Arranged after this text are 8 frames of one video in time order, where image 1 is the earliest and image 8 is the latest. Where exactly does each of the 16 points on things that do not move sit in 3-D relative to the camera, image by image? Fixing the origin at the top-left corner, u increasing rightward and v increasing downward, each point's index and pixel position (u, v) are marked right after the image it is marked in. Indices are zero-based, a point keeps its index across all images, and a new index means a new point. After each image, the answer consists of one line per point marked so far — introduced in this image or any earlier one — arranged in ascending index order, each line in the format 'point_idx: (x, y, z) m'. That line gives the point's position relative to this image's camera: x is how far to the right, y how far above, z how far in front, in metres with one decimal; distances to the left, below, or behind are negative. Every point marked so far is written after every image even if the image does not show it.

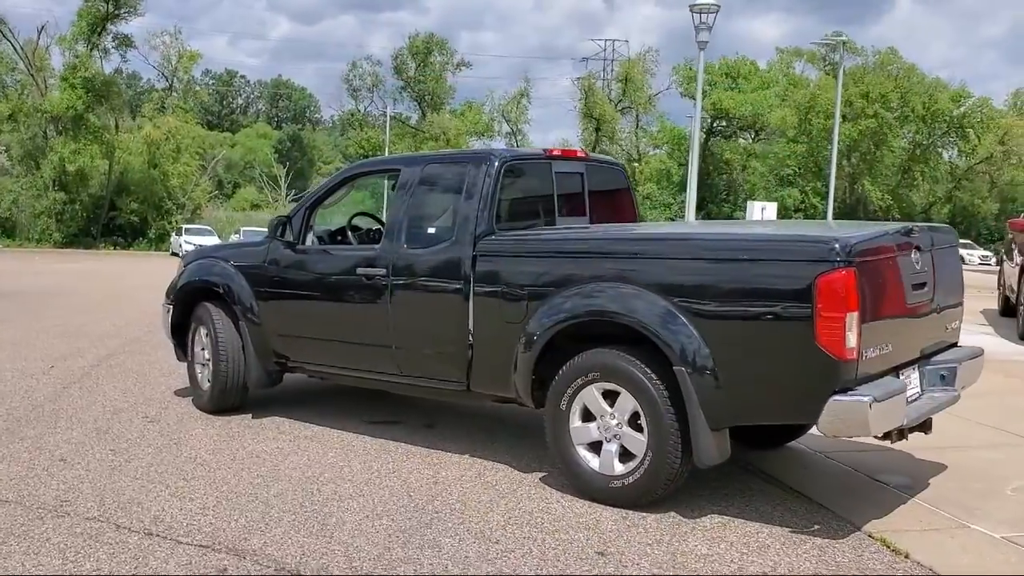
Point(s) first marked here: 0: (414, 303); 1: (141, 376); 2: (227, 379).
0: (-0.6, -0.1, +5.7) m
1: (-3.1, -0.7, +8.3) m
2: (-1.9, -0.6, +6.7) m
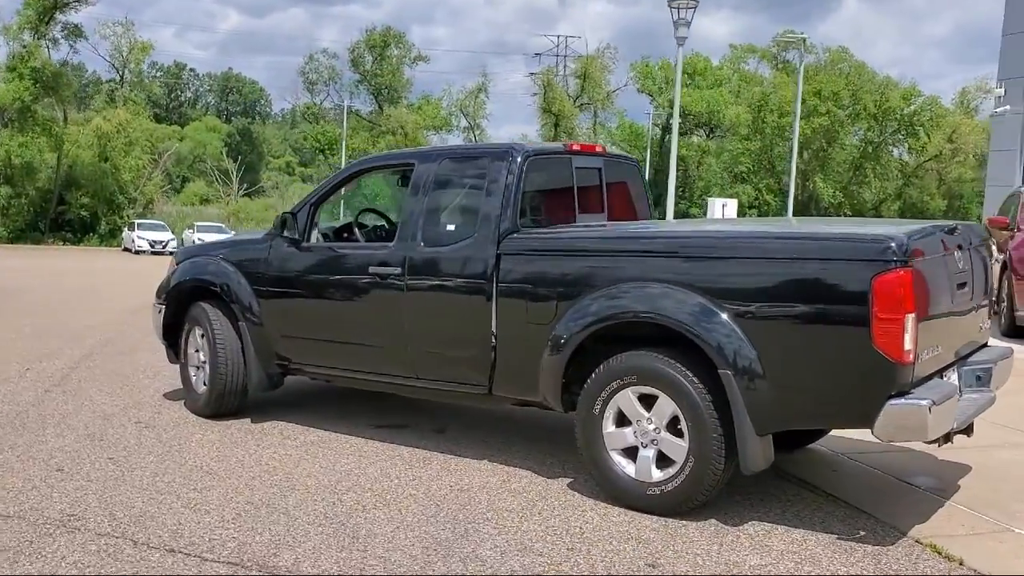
0: (-0.4, -0.1, +5.5) m
1: (-3.1, -0.7, +8.0) m
2: (-1.8, -0.6, +6.4) m
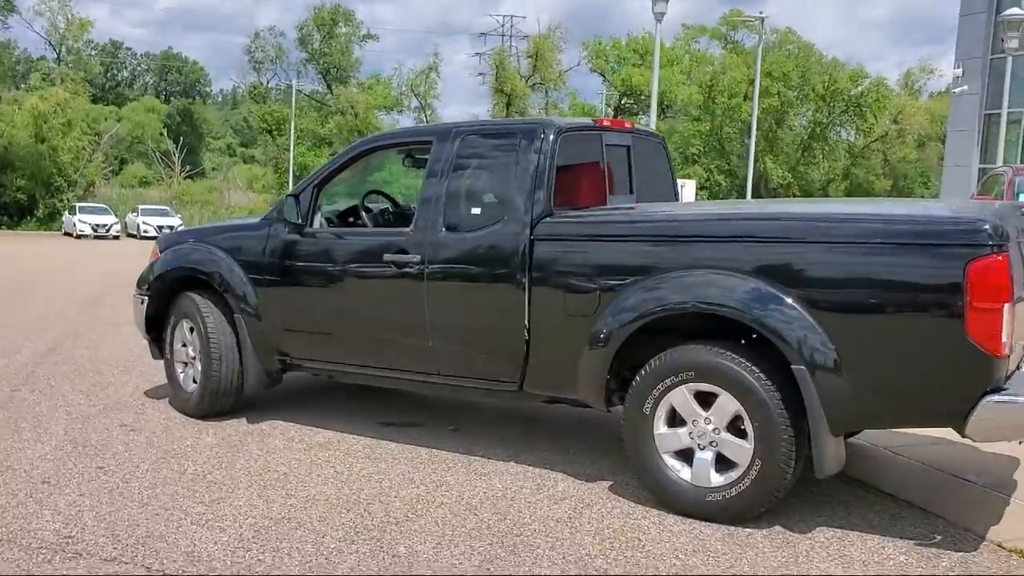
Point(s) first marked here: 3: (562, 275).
0: (-0.3, 0.0, +5.0) m
1: (-3.0, -0.6, +7.4) m
2: (-1.7, -0.6, +5.9) m
3: (+0.2, +0.1, +4.7) m
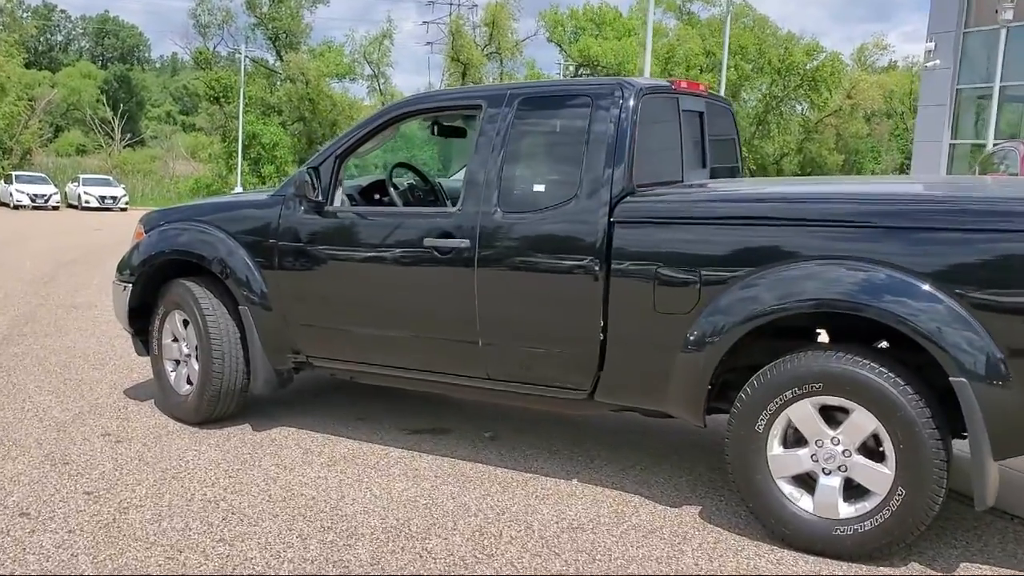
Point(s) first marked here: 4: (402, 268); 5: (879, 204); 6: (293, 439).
0: (0.0, 0.0, +4.3) m
1: (-2.9, -0.5, +6.5) m
2: (-1.5, -0.5, +5.1) m
3: (+0.5, +0.1, +4.0) m
4: (-0.5, +0.1, +4.6) m
5: (+1.3, +0.3, +3.6) m
6: (-1.1, -0.8, +5.0) m
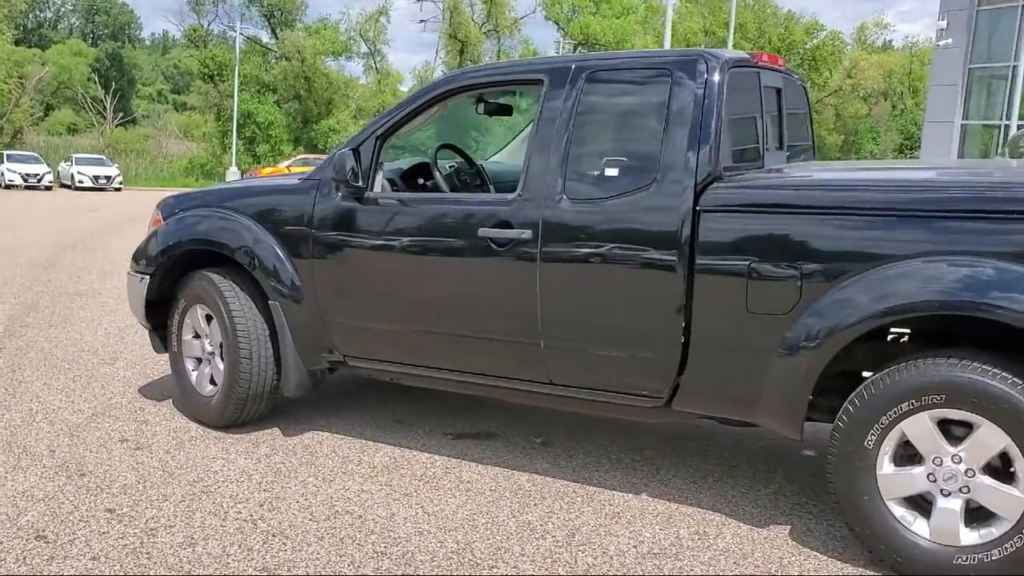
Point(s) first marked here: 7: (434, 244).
0: (+0.3, 0.0, +3.9) m
1: (-2.6, -0.5, +6.1) m
2: (-1.2, -0.5, +4.7) m
3: (+0.8, +0.1, +3.6) m
4: (-0.2, +0.1, +4.2) m
5: (+1.6, +0.3, +3.2) m
6: (-0.8, -0.7, +4.6) m
7: (-0.3, +0.2, +4.2) m
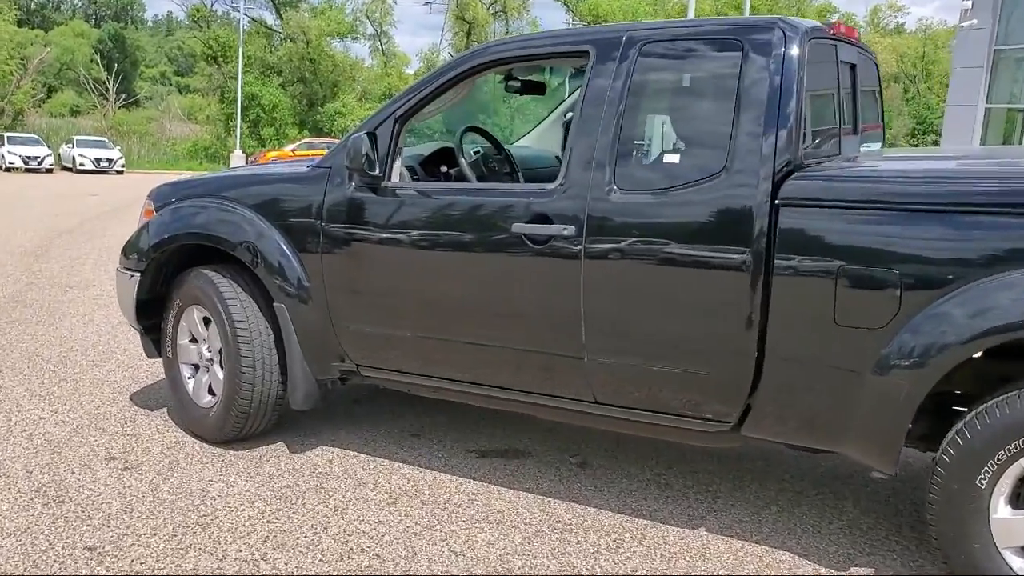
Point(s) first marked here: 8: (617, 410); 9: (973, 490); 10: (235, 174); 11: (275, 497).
0: (+0.4, 0.0, +3.3) m
1: (-2.5, -0.4, +5.6) m
2: (-1.1, -0.5, +4.2) m
3: (+0.9, +0.1, +3.0) m
4: (-0.1, +0.1, +3.6) m
5: (+1.7, +0.3, +2.6) m
6: (-0.7, -0.7, +4.1) m
7: (-0.2, +0.2, +3.7) m
8: (+0.4, -0.4, +3.5) m
9: (+1.3, -0.6, +2.9) m
10: (-1.2, +0.5, +4.4) m
11: (-0.9, -0.8, +3.8) m
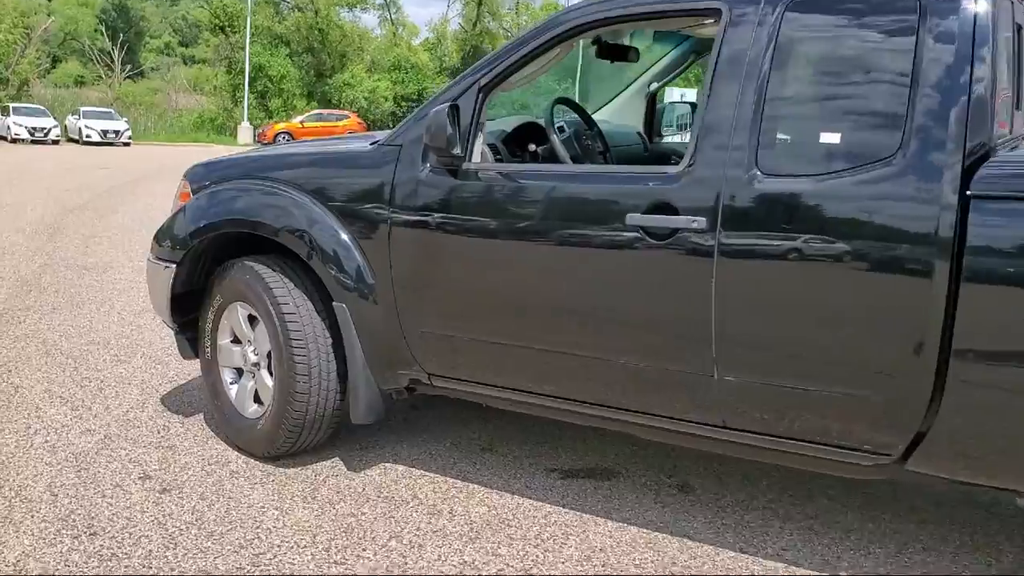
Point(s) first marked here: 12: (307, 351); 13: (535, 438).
0: (+0.7, 0.0, +2.8) m
1: (-2.2, -0.4, +5.1) m
2: (-0.7, -0.4, +3.6) m
3: (+1.3, +0.1, +2.5) m
4: (+0.2, +0.1, +3.1) m
5: (+2.0, +0.2, +2.1) m
6: (-0.4, -0.7, +3.6) m
7: (+0.2, +0.2, +3.1) m
8: (+0.7, -0.4, +3.0) m
9: (+1.6, -0.6, +2.3) m
10: (-0.9, +0.5, +3.8) m
11: (-0.6, -0.8, +3.3) m
12: (-0.7, -0.2, +3.6) m
13: (+0.1, -0.6, +4.1) m
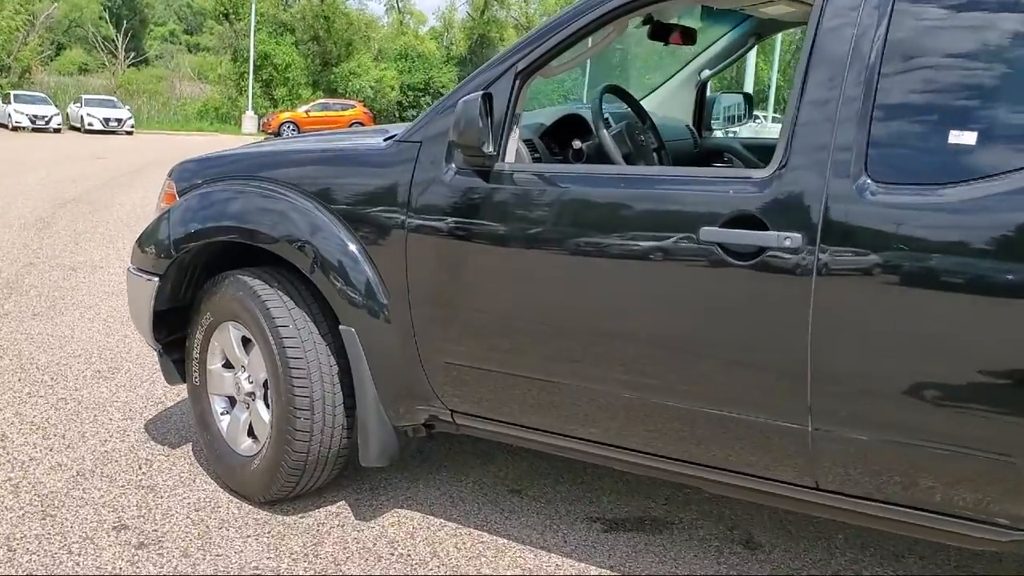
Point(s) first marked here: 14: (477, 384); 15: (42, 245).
0: (+0.8, -0.1, +2.3) m
1: (-2.0, -0.4, +4.6) m
2: (-0.6, -0.5, +3.1) m
3: (+1.4, 0.0, +1.9) m
4: (+0.3, 0.0, +2.6) m
5: (+2.2, +0.1, +1.5) m
6: (-0.3, -0.8, +3.0) m
7: (+0.3, +0.1, +2.6) m
8: (+0.8, -0.5, +2.5) m
9: (+1.7, -0.7, +1.8) m
10: (-0.8, +0.5, +3.3) m
11: (-0.5, -0.8, +2.7) m
12: (-0.6, -0.3, +3.1) m
13: (+0.2, -0.6, +3.5) m
14: (-0.1, -0.3, +2.9) m
15: (-3.7, +0.3, +7.9) m
